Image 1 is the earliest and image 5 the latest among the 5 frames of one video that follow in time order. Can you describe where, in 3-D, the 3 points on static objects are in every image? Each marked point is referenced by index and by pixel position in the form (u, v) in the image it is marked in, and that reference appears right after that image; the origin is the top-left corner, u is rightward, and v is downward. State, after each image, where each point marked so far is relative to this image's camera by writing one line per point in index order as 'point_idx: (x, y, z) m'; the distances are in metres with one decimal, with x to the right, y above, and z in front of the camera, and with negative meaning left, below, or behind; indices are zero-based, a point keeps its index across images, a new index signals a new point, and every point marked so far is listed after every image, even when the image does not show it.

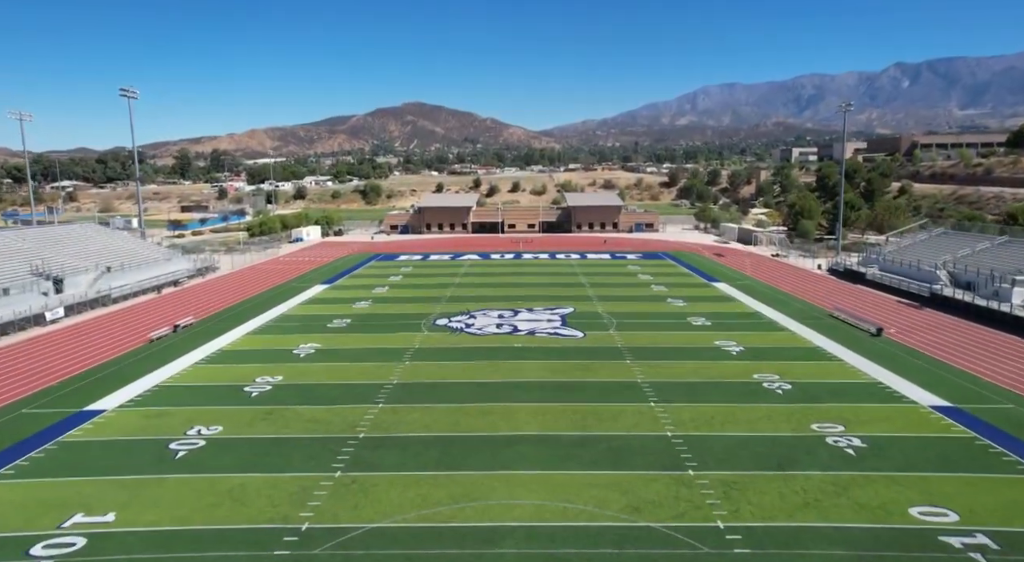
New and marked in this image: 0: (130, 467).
0: (-10.9, -5.3, +18.0) m
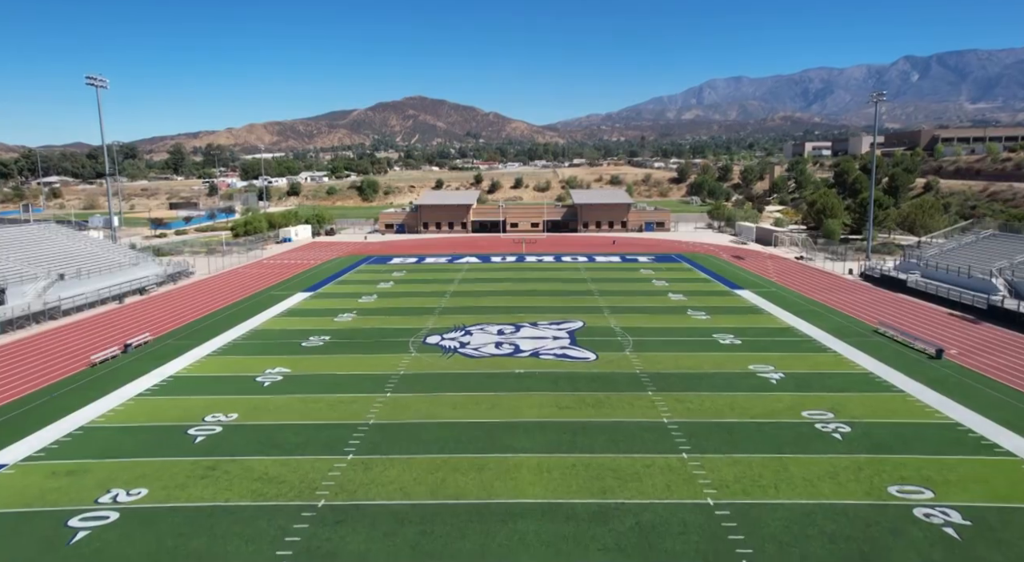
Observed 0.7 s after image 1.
0: (-10.9, -6.0, +13.7) m
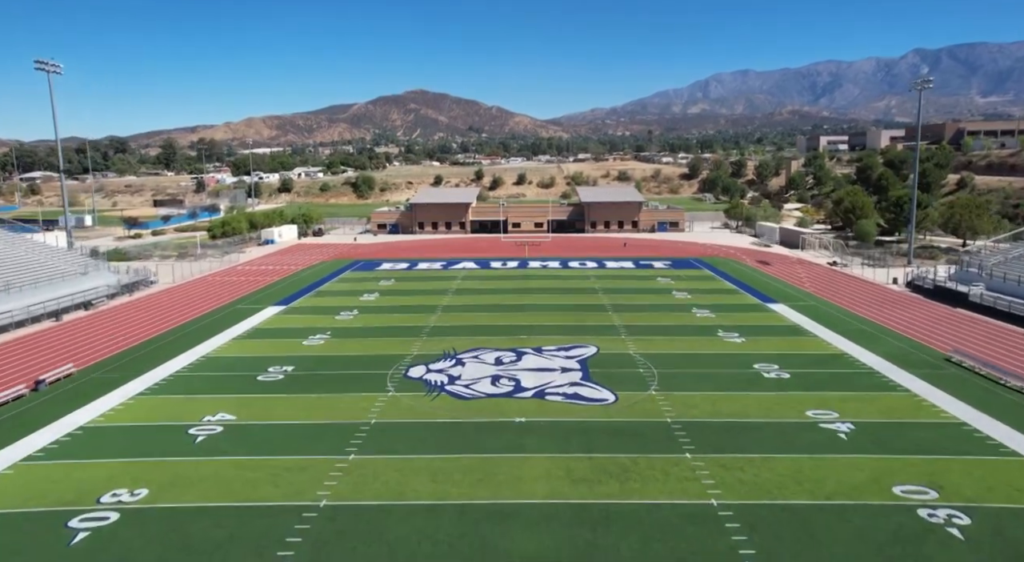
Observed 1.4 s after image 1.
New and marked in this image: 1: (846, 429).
0: (-11.0, -6.9, +8.5) m
1: (+10.6, -4.7, +20.2) m
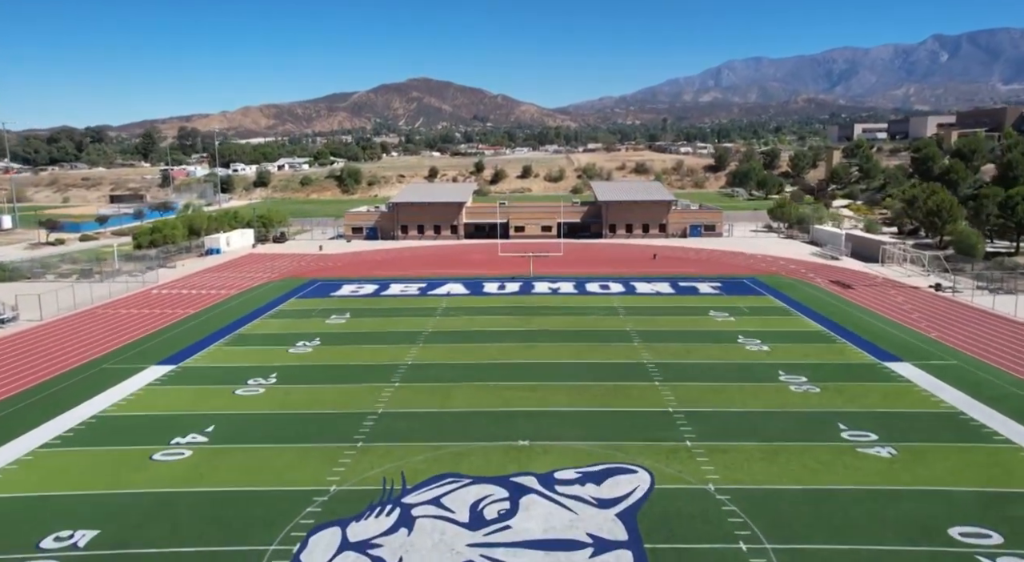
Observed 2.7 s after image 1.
0: (-11.5, -9.2, -3.4) m
1: (+10.3, -6.8, +8.1) m
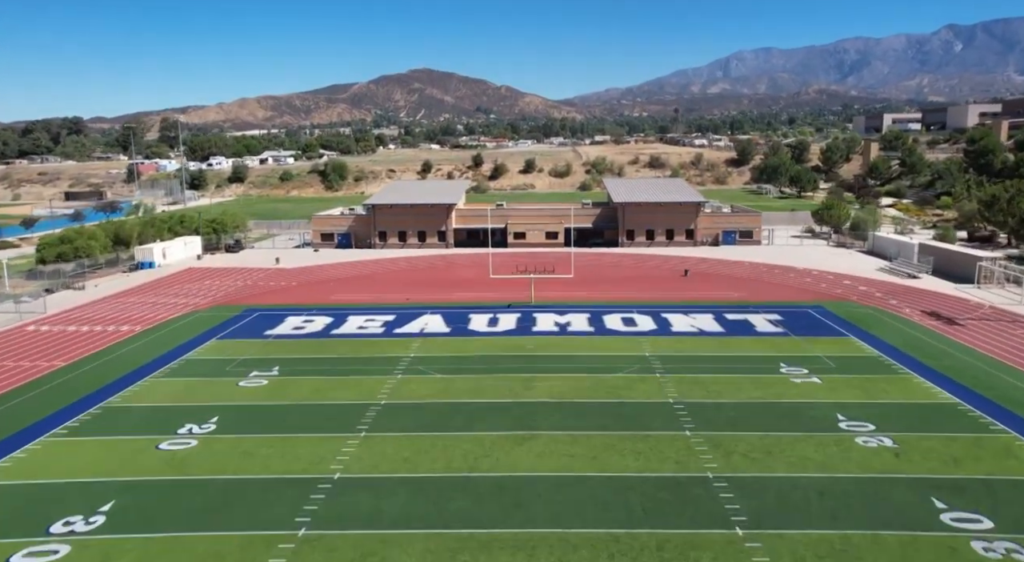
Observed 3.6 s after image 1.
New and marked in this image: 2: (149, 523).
0: (-12.0, -11.1, -12.6) m
1: (+9.8, -8.7, -1.4) m
2: (-7.9, -5.6, +14.1) m
